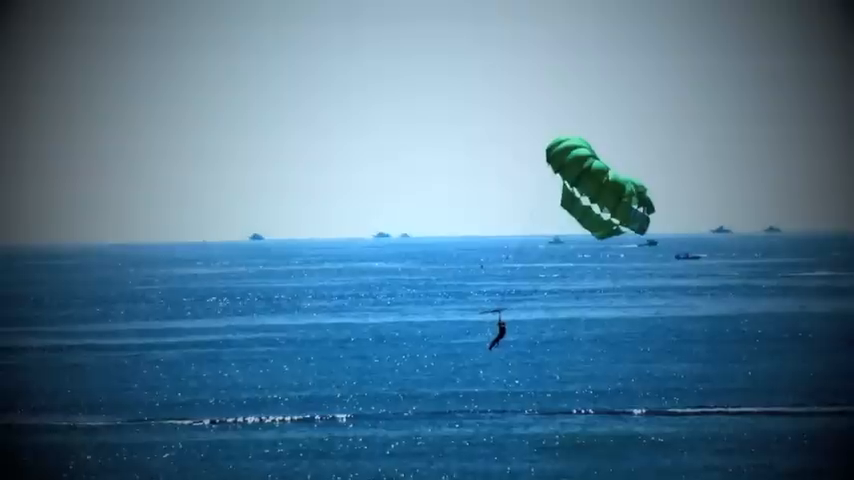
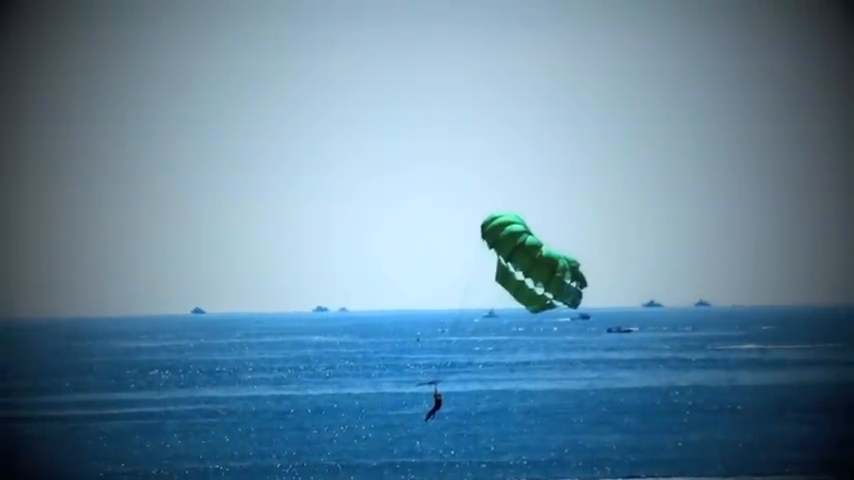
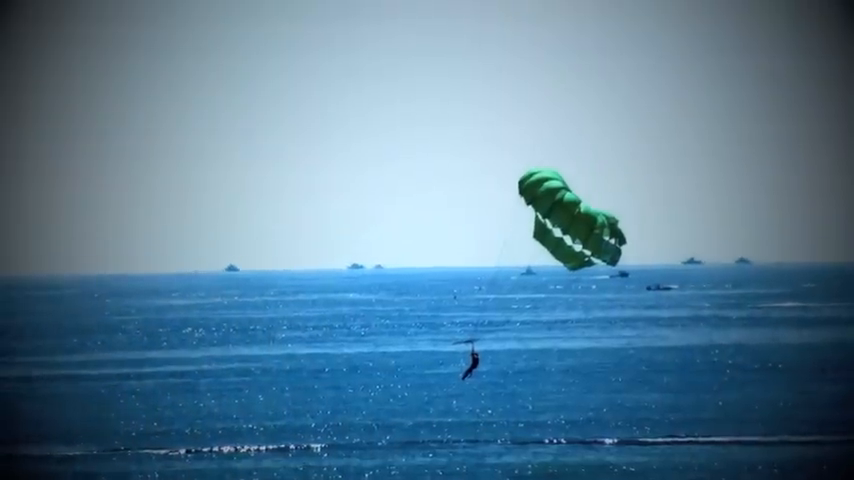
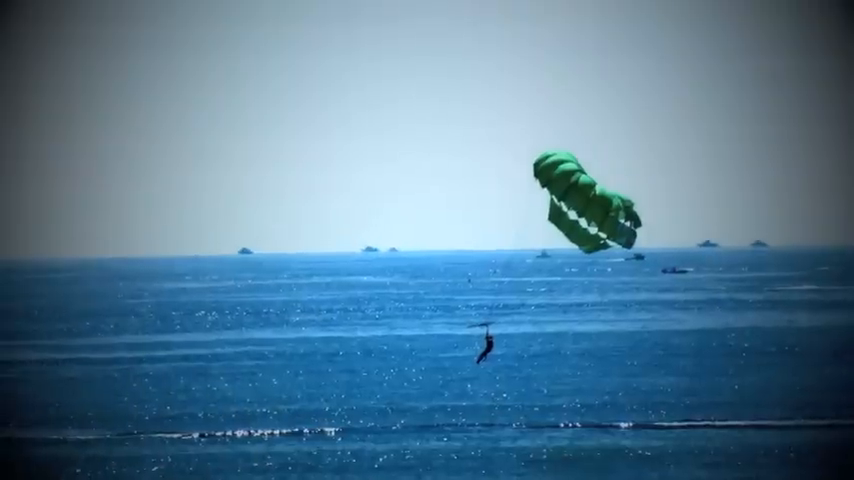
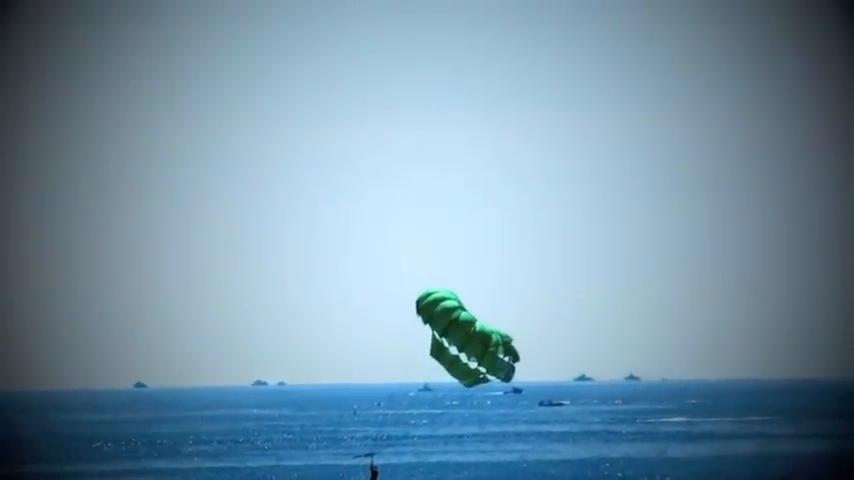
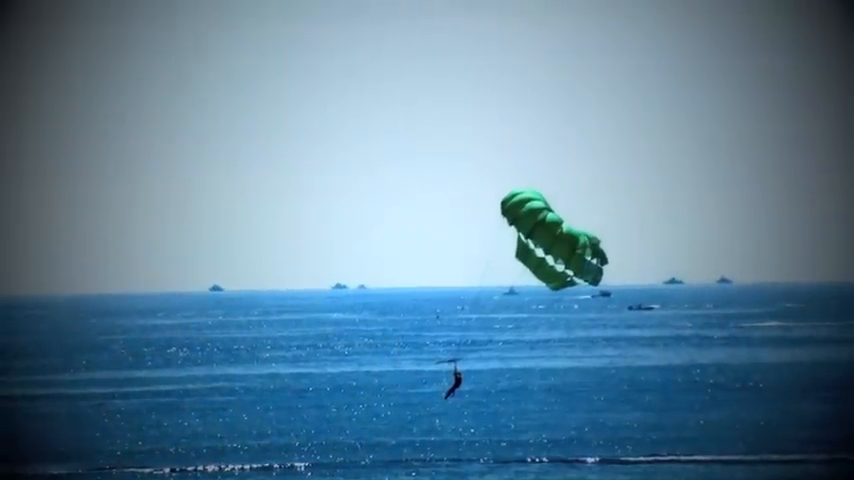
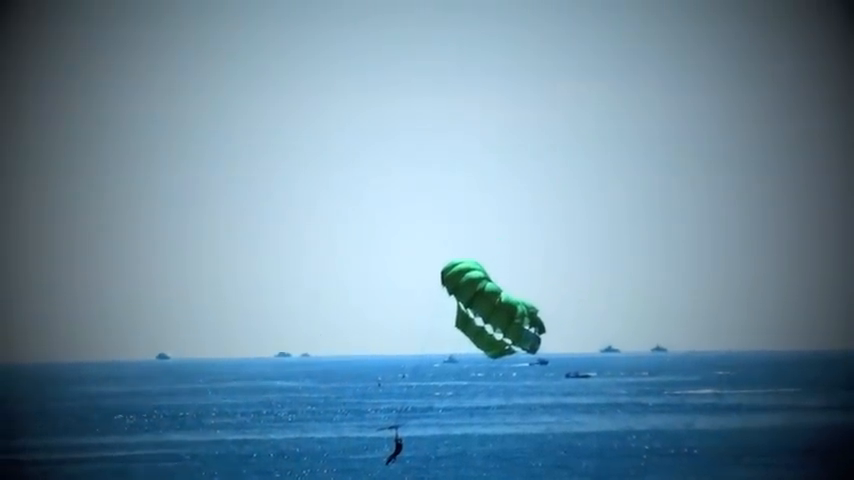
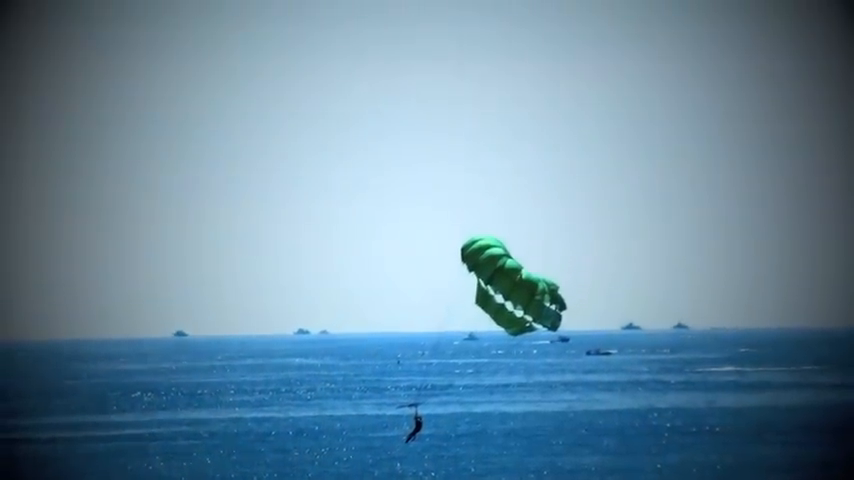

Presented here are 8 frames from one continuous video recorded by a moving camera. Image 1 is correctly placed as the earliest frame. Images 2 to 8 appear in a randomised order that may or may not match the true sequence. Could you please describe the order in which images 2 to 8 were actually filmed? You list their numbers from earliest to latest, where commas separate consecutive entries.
4, 3, 6, 2, 8, 7, 5
